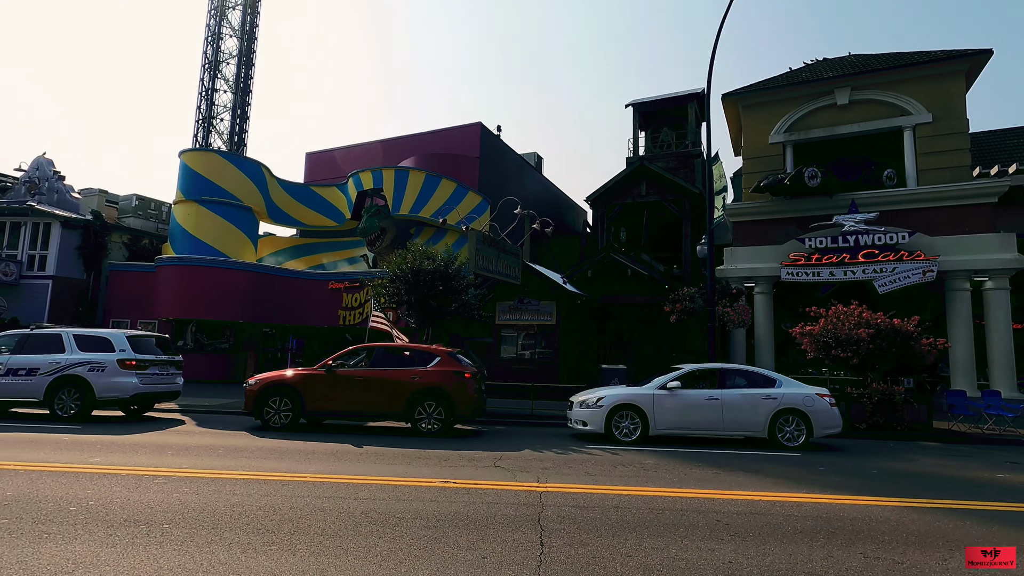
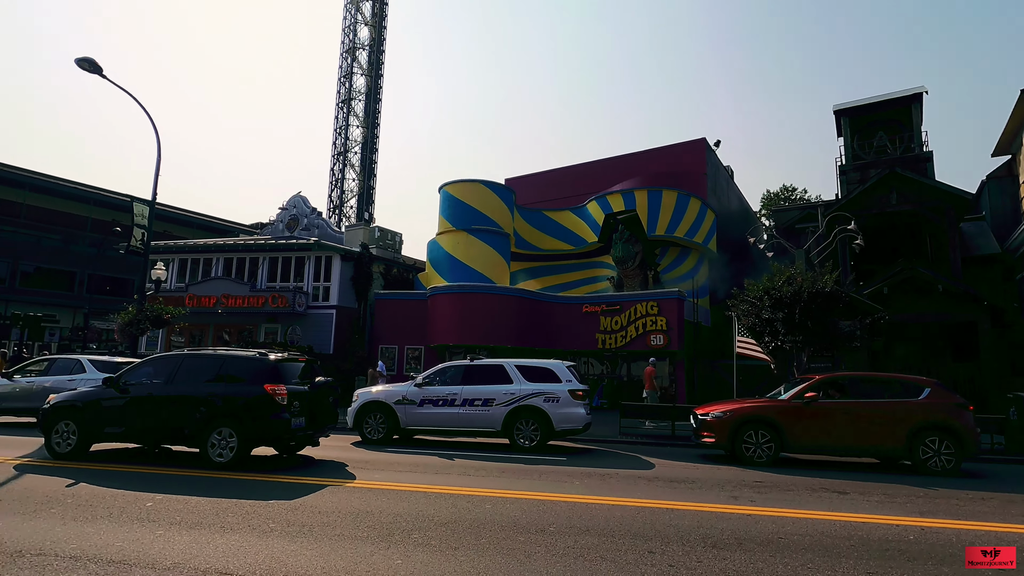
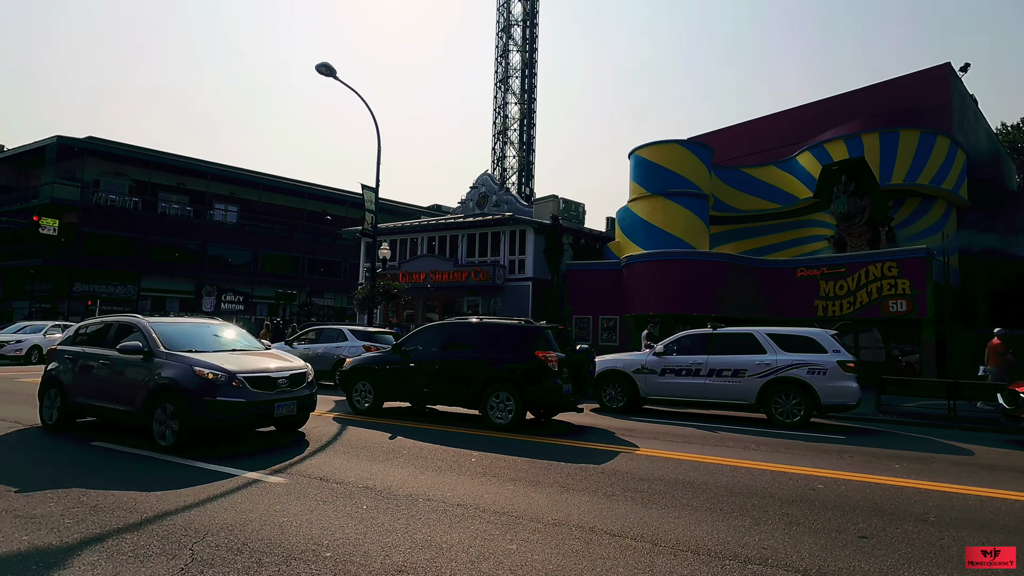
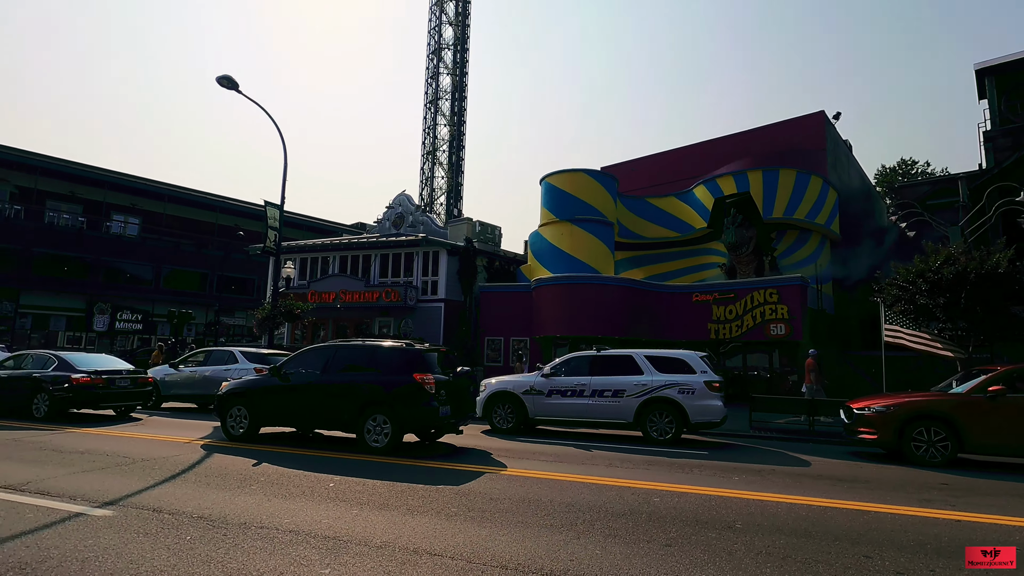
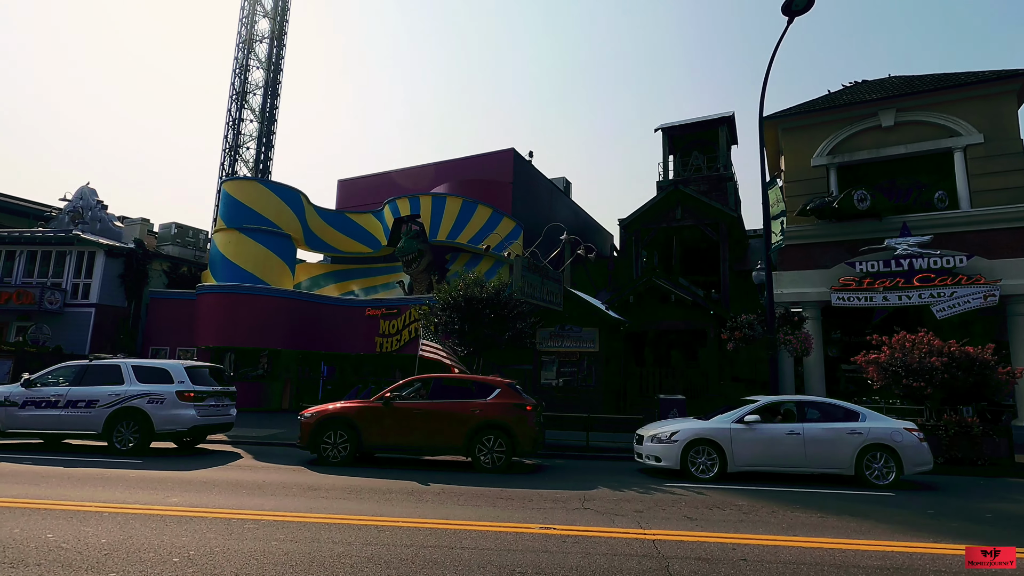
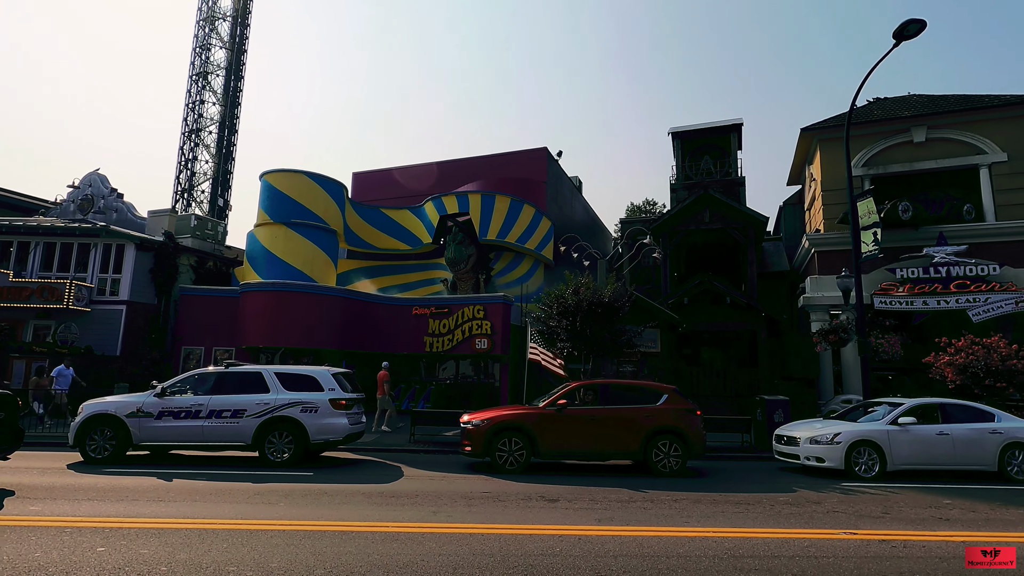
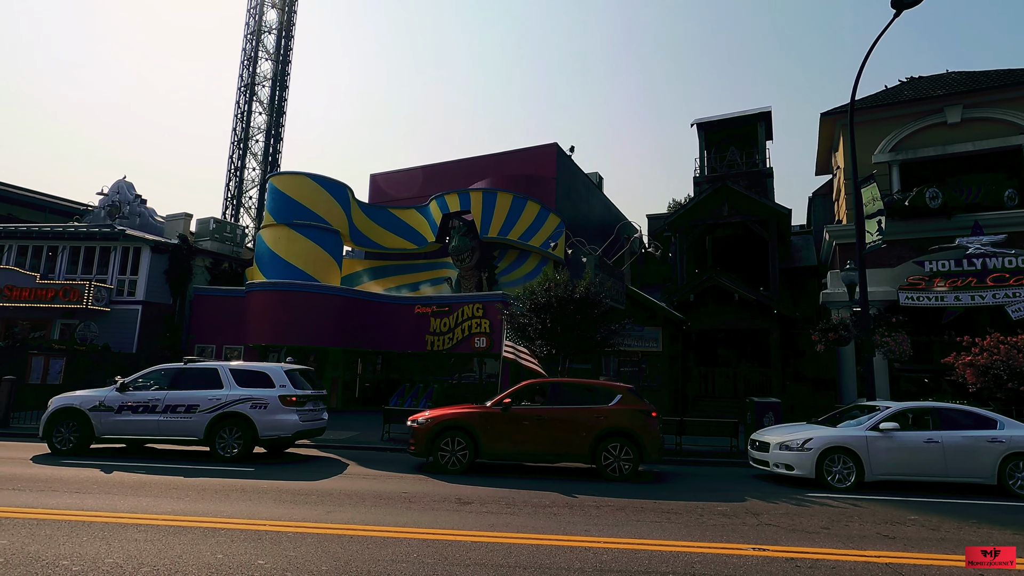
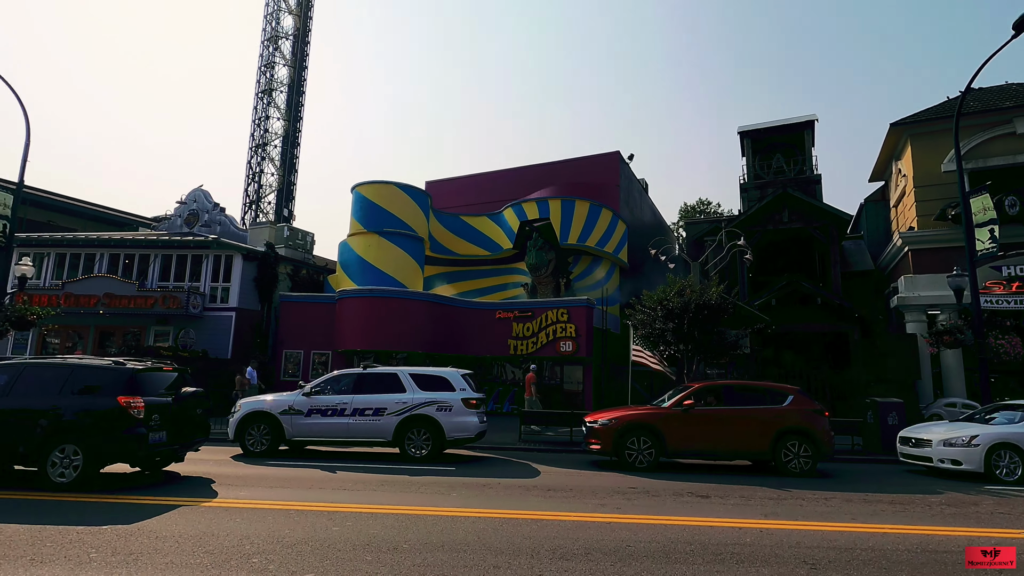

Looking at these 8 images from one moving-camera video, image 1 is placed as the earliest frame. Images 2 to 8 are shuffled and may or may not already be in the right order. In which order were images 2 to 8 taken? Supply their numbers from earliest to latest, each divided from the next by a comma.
5, 7, 6, 8, 2, 4, 3
